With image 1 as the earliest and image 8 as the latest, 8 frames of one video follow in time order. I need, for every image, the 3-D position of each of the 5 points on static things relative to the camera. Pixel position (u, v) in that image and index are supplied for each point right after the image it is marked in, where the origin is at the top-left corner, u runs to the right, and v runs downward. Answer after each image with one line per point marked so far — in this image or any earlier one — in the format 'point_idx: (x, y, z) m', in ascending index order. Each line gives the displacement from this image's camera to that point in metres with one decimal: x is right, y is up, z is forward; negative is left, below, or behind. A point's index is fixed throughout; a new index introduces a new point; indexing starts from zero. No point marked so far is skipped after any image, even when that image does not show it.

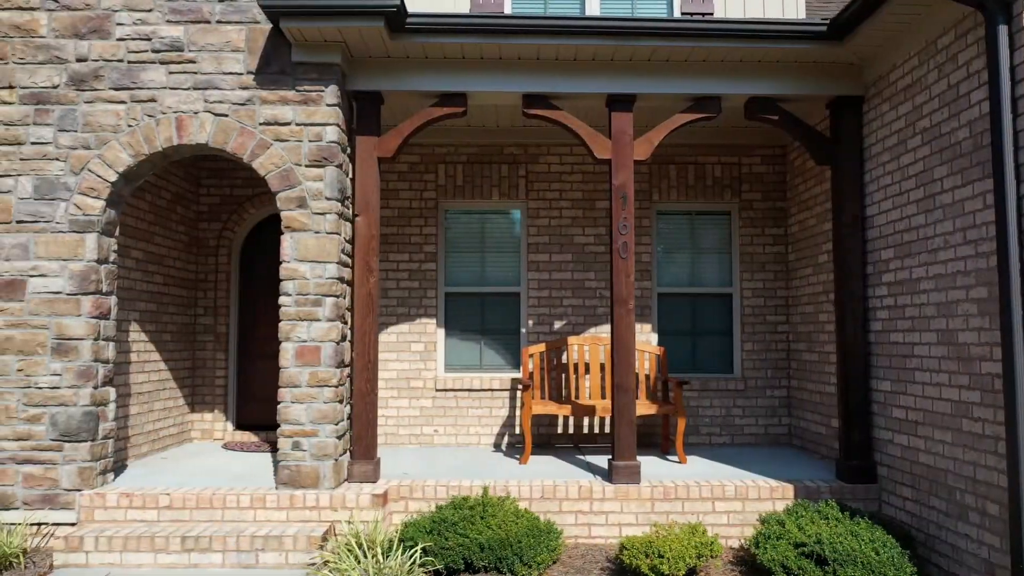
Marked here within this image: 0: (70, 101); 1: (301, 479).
0: (-3.3, +1.4, +5.3) m
1: (-1.5, -1.4, +5.1) m
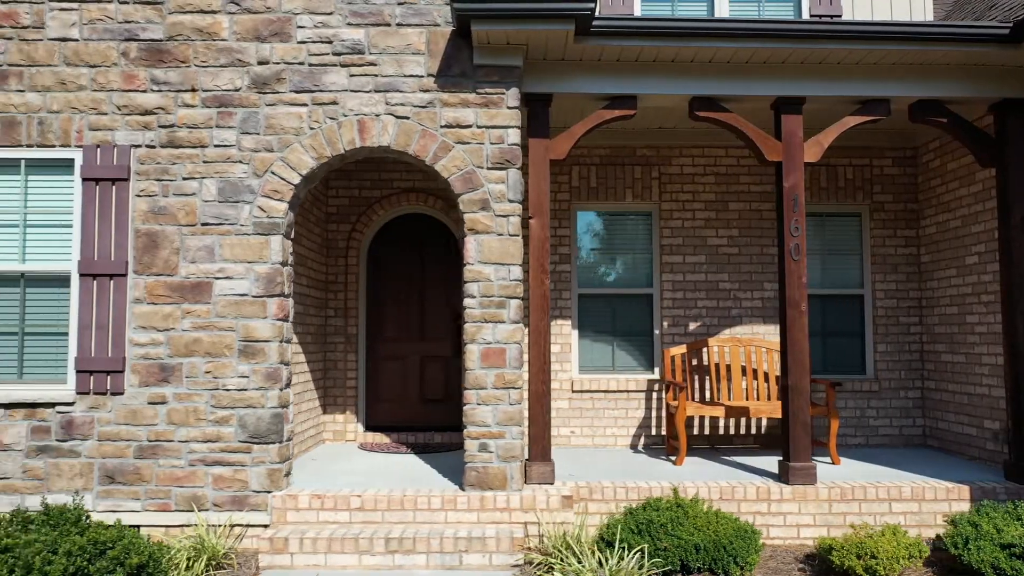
0: (-1.9, +1.4, +5.3) m
1: (-0.2, -1.4, +5.2) m
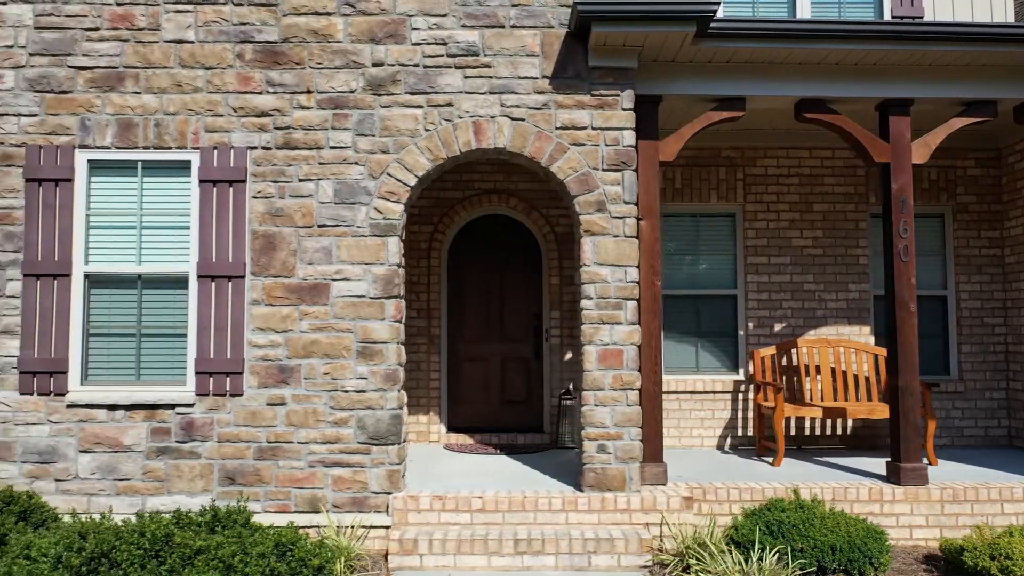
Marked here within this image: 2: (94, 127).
0: (-1.1, +1.4, +5.3) m
1: (+0.7, -1.4, +5.2) m
2: (-3.1, +1.2, +5.3) m
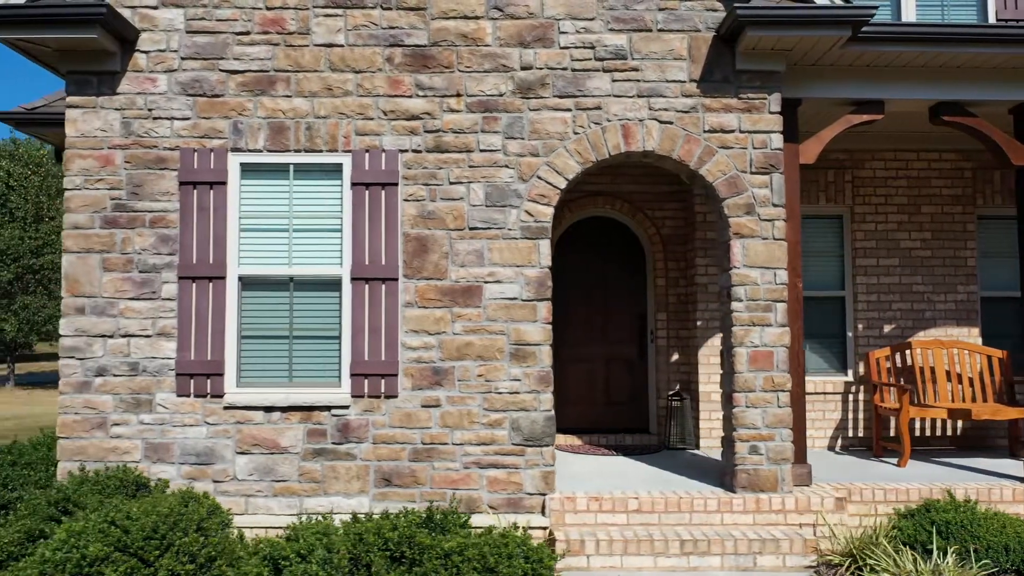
0: (0.0, +1.4, +5.4) m
1: (+1.8, -1.4, +5.2) m
2: (-2.0, +1.2, +5.3) m
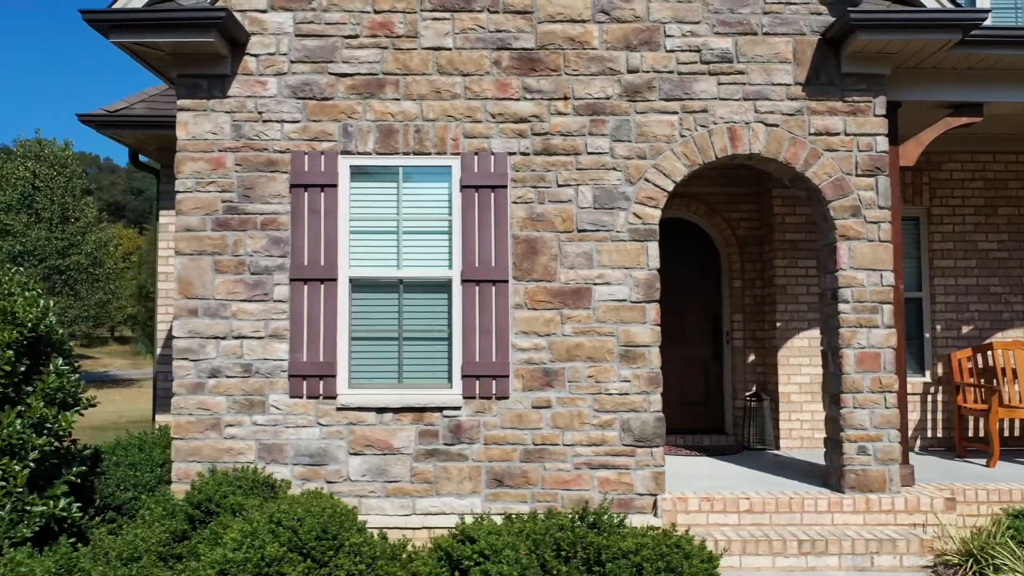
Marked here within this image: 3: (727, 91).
0: (+0.8, +1.3, +5.4) m
1: (+2.6, -1.4, +5.2) m
2: (-1.2, +1.2, +5.3) m
3: (+1.6, +1.5, +5.4) m
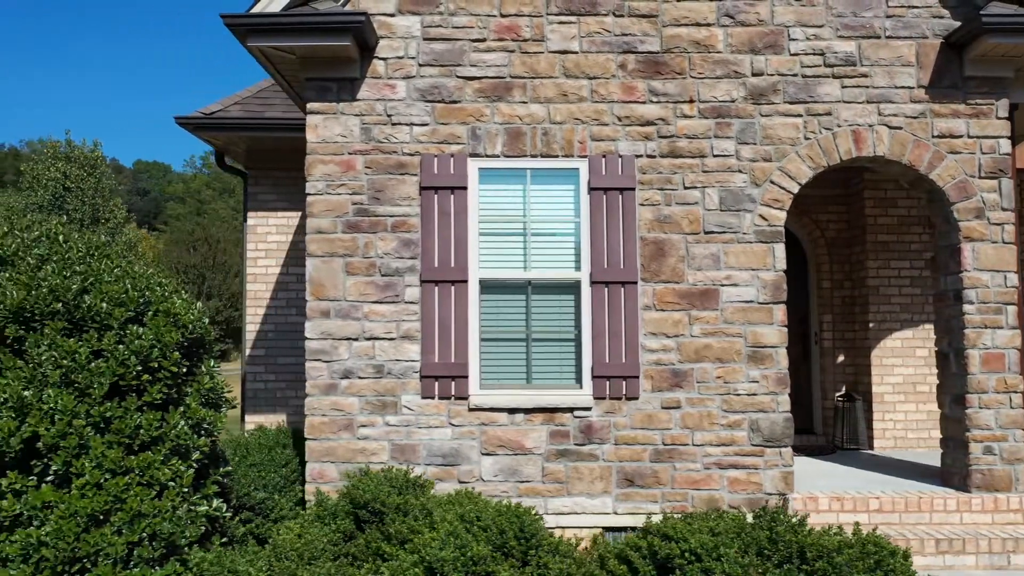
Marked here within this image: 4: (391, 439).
0: (+1.8, +1.3, +5.4) m
1: (+3.6, -1.4, +5.3) m
2: (-0.2, +1.1, +5.4) m
3: (+2.6, +1.5, +5.5) m
4: (-0.9, -1.1, +5.2) m
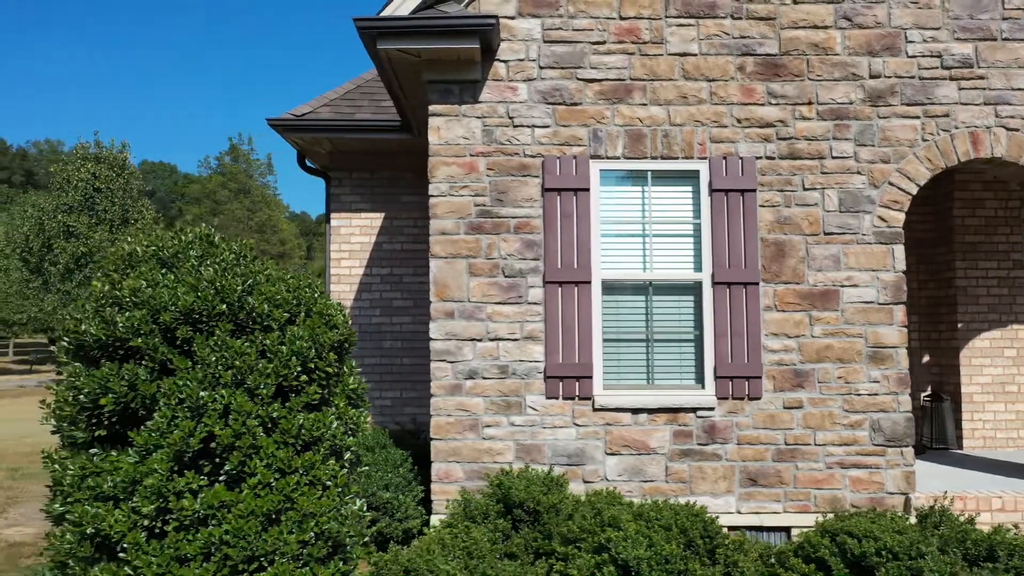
0: (+2.7, +1.3, +5.5) m
1: (+4.5, -1.4, +5.3) m
2: (+0.7, +1.1, +5.4) m
3: (+3.5, +1.5, +5.5) m
4: (0.0, -1.1, +5.3) m
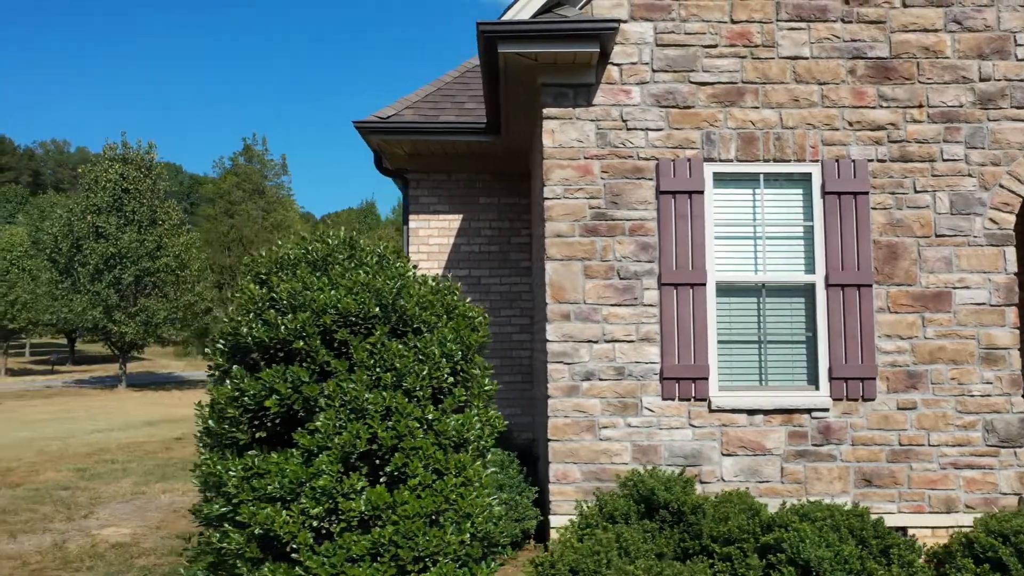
0: (+3.6, +1.3, +5.5) m
1: (+5.4, -1.5, +5.3) m
2: (+1.6, +1.1, +5.5) m
3: (+4.4, +1.5, +5.5) m
4: (+0.9, -1.1, +5.3) m
